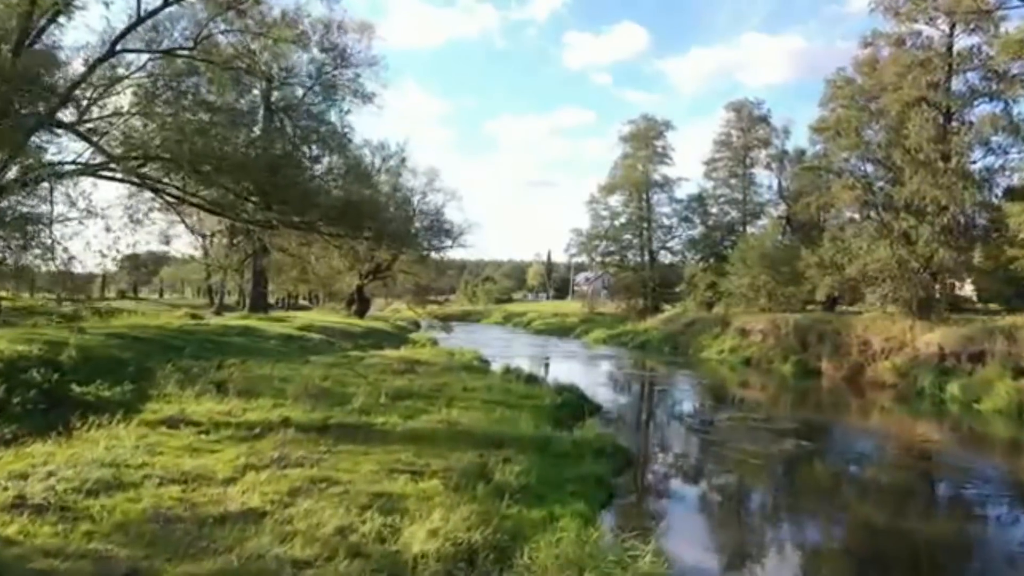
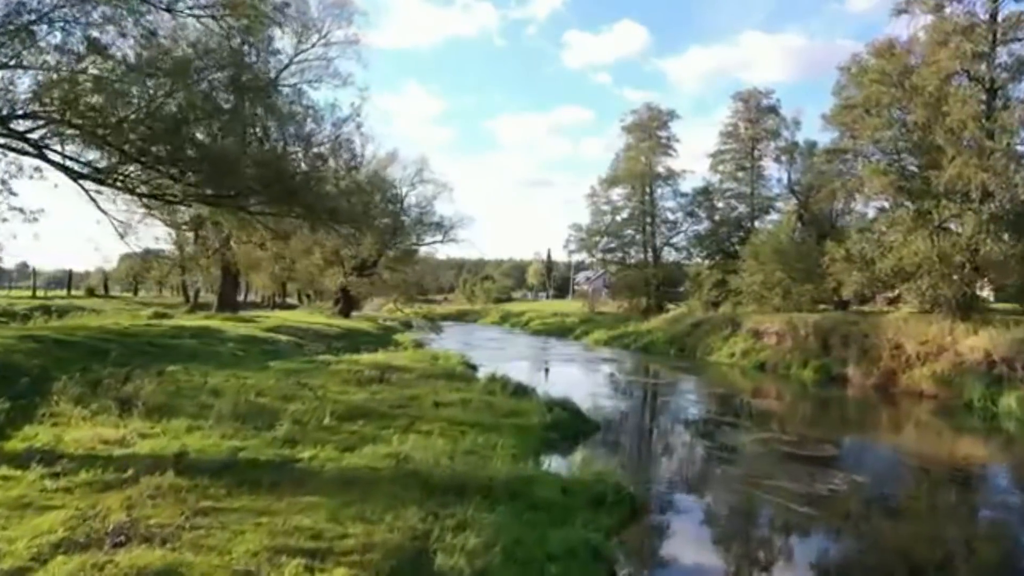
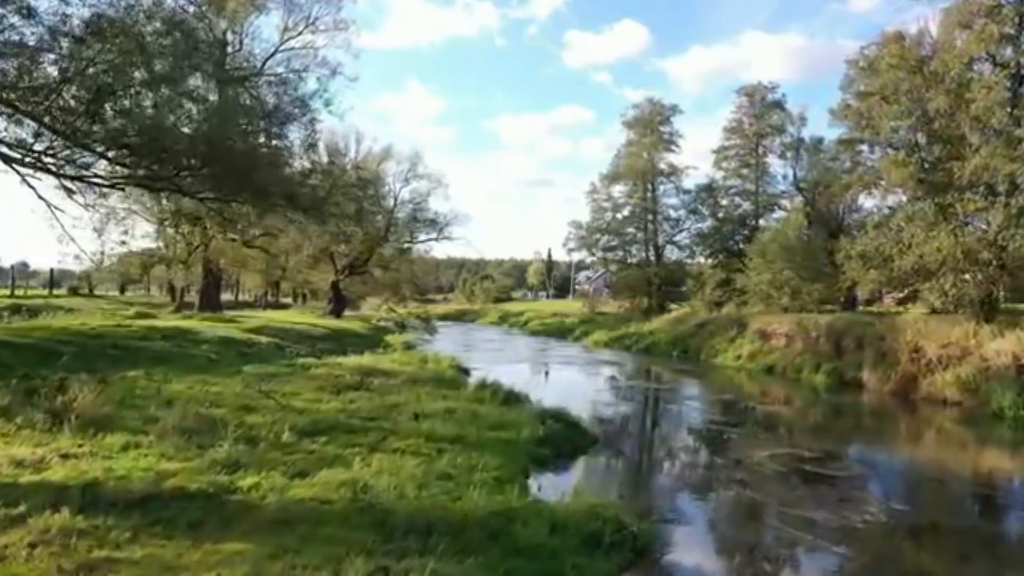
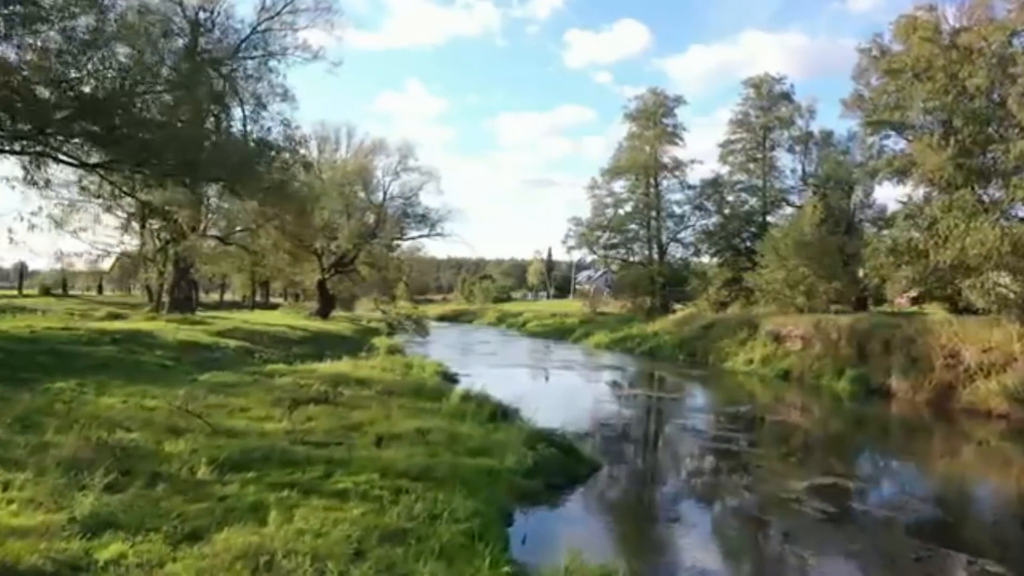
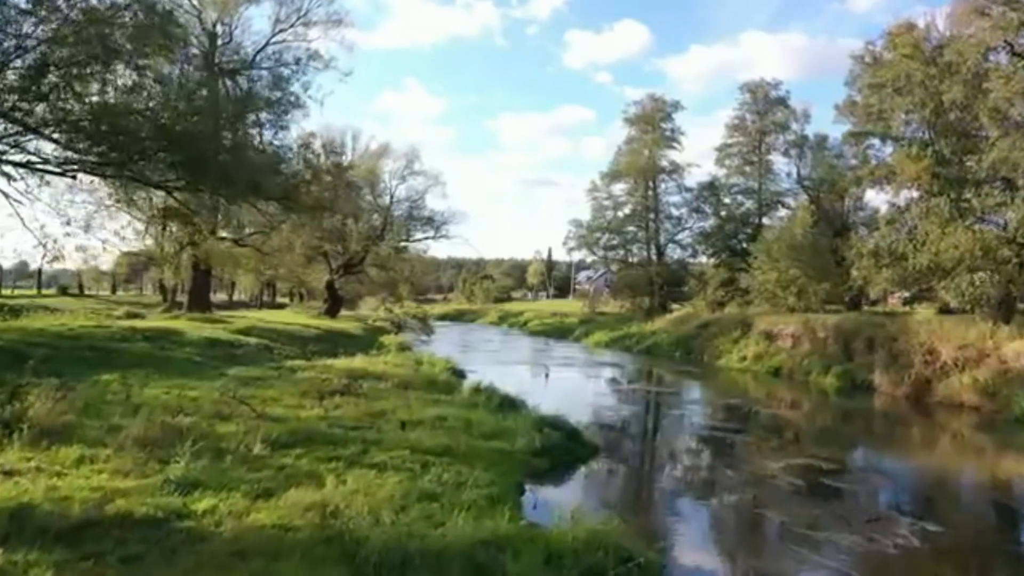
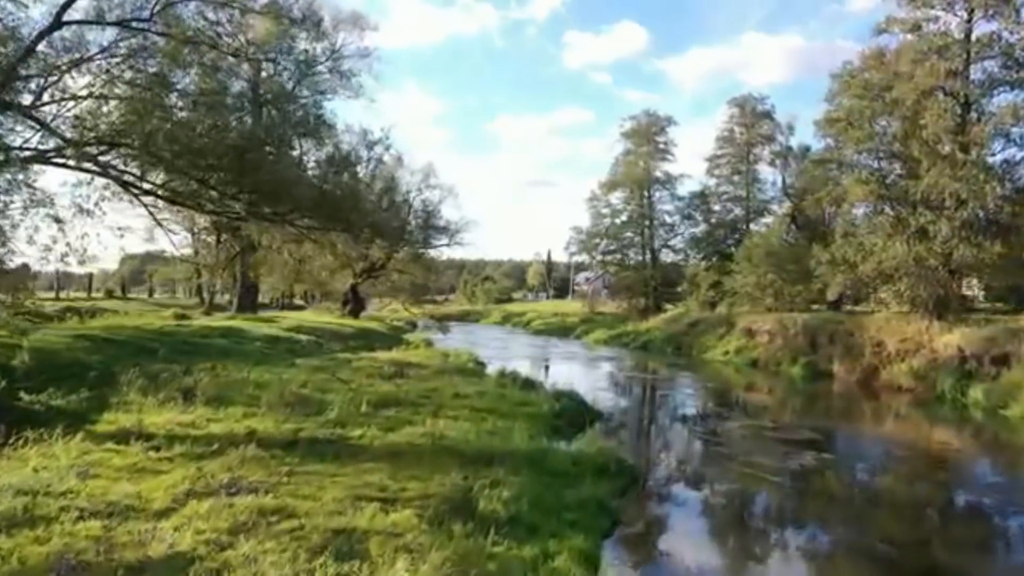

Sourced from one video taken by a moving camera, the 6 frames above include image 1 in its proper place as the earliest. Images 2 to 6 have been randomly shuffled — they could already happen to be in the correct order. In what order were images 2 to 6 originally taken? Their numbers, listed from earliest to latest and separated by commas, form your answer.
6, 2, 3, 5, 4
